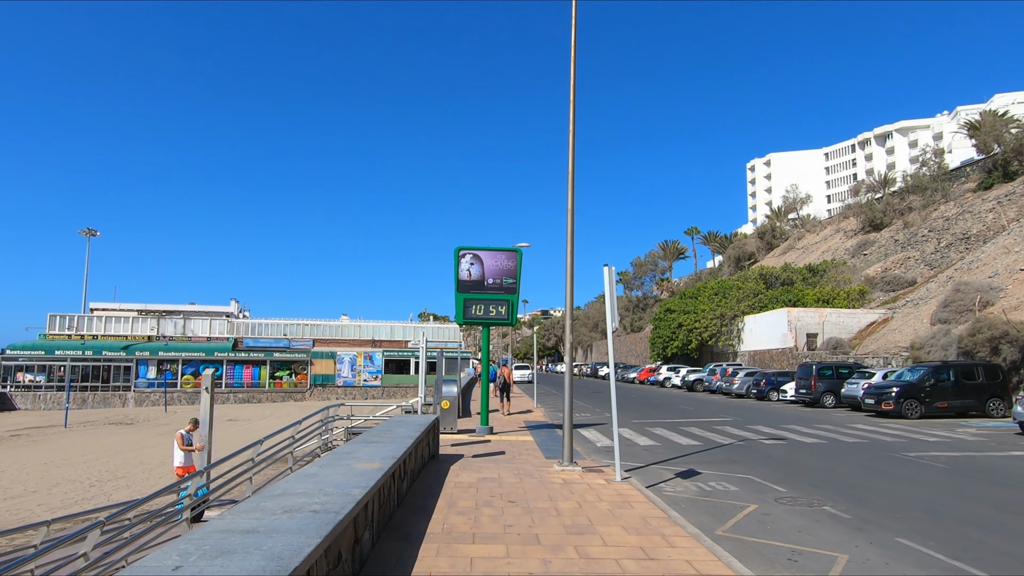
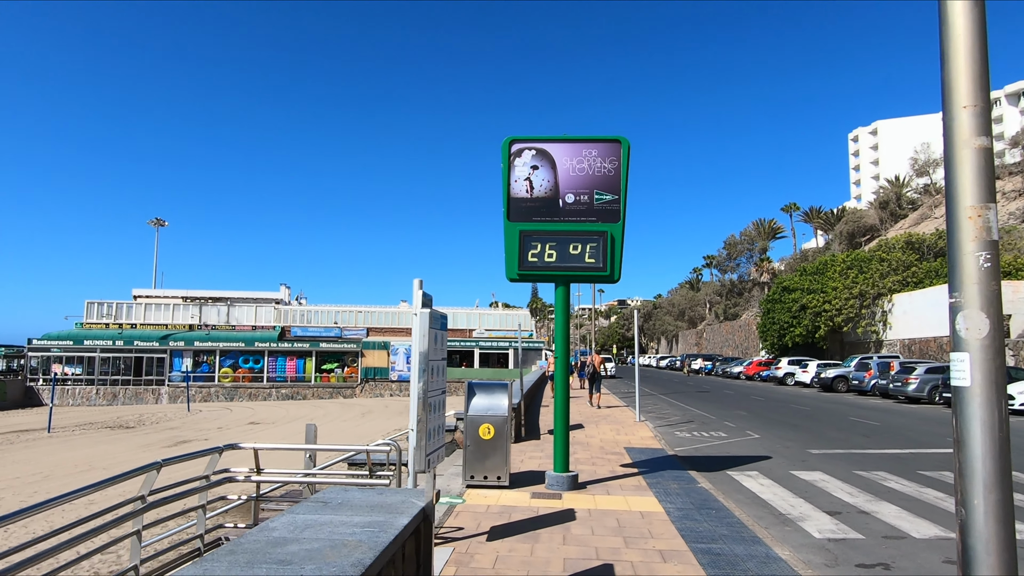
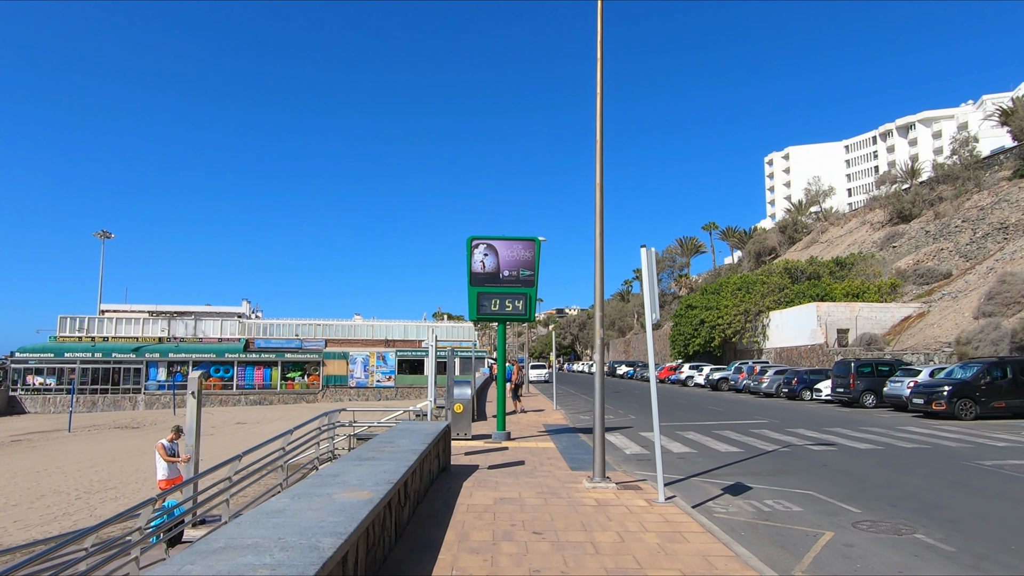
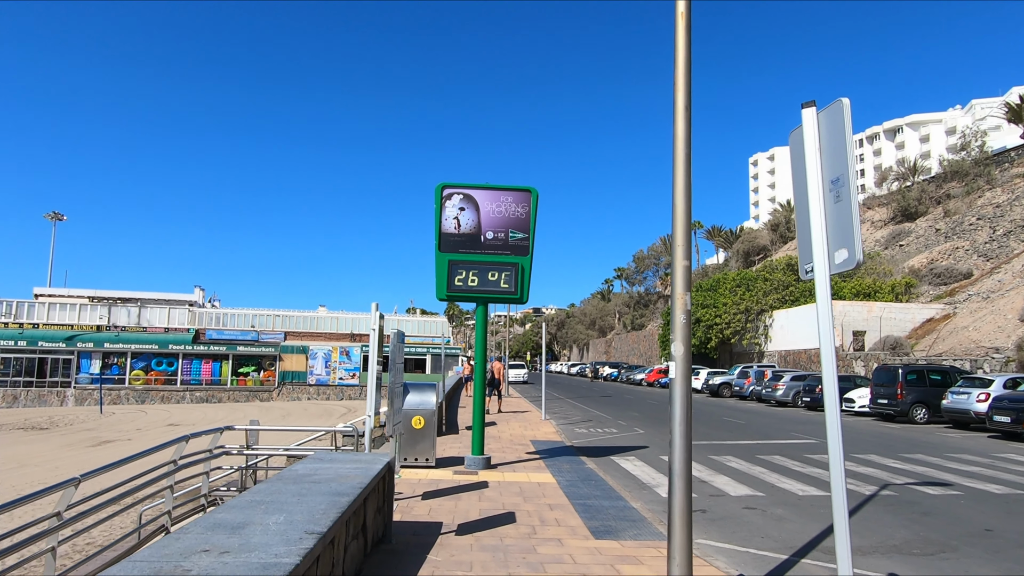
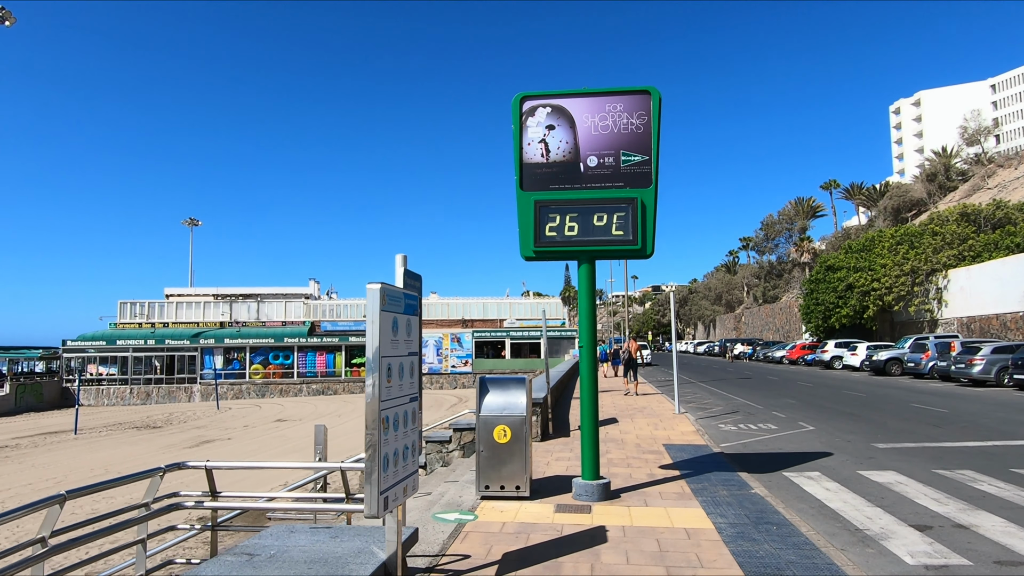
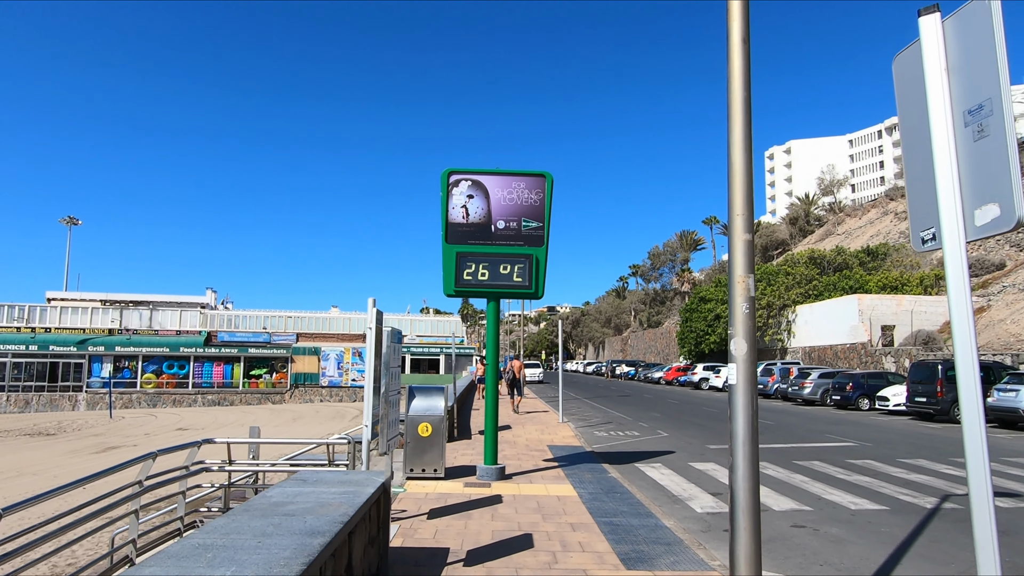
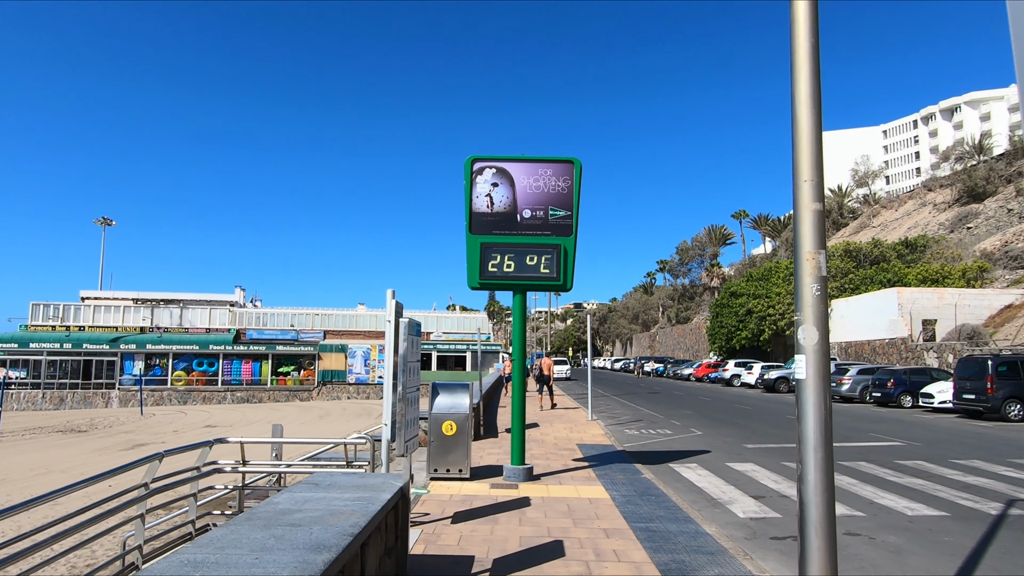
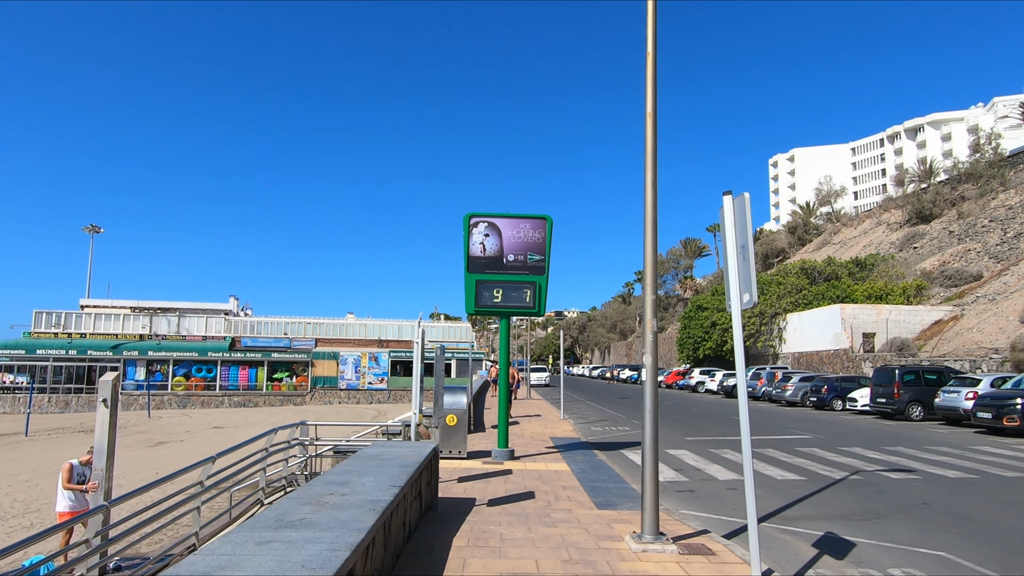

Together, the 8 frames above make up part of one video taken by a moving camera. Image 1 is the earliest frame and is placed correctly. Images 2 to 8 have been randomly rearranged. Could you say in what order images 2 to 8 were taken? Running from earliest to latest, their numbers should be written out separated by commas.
3, 8, 4, 6, 7, 2, 5
